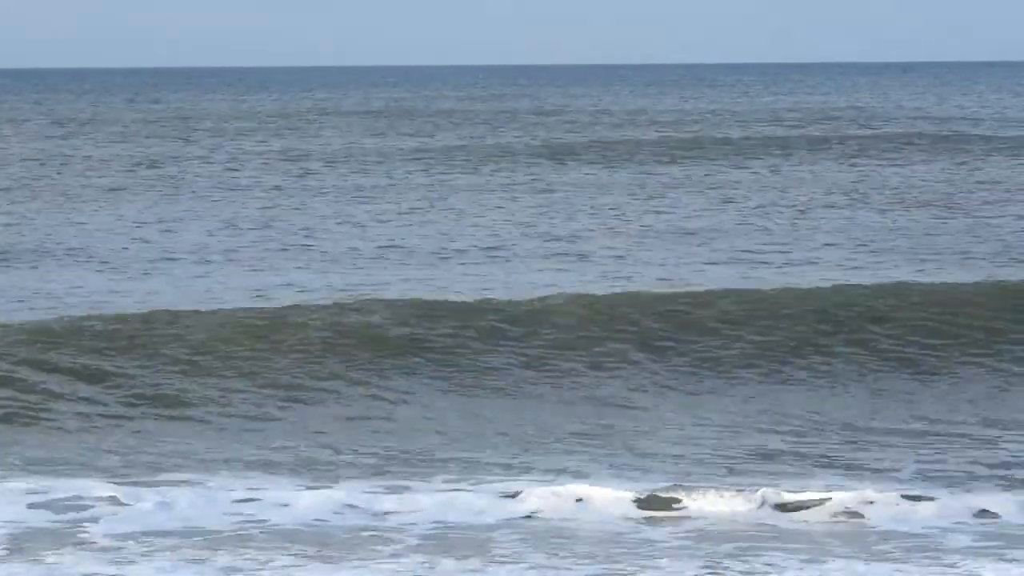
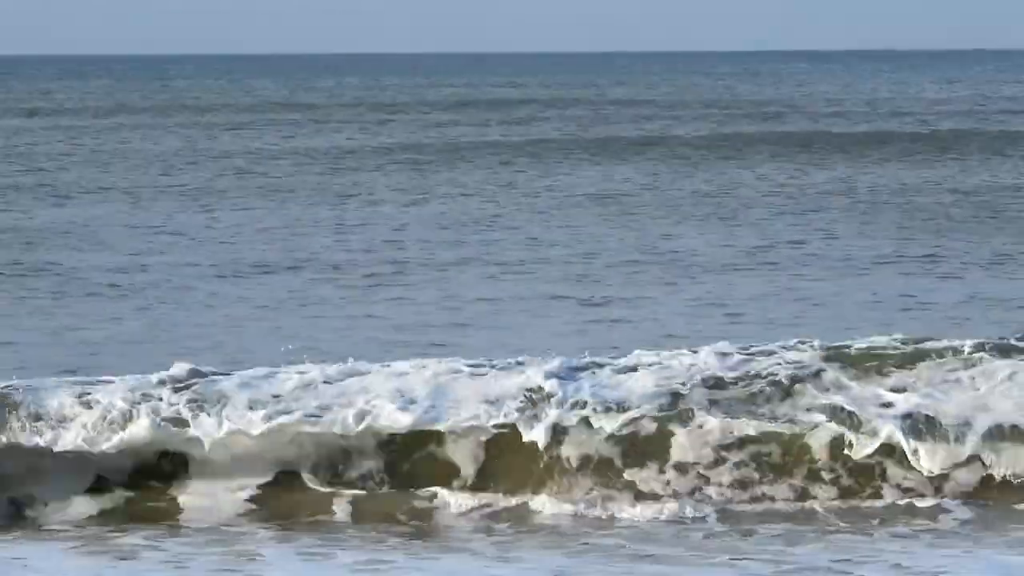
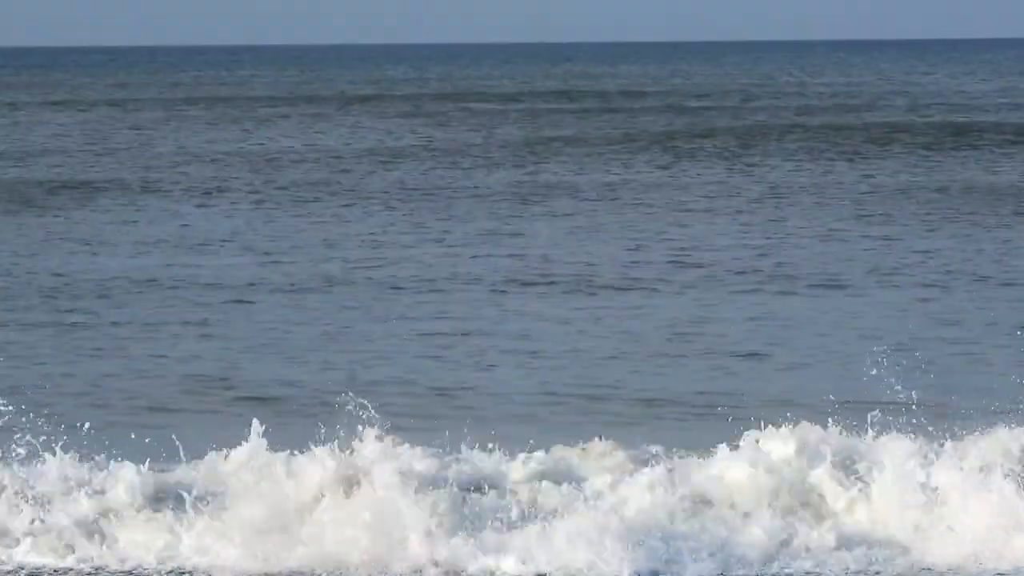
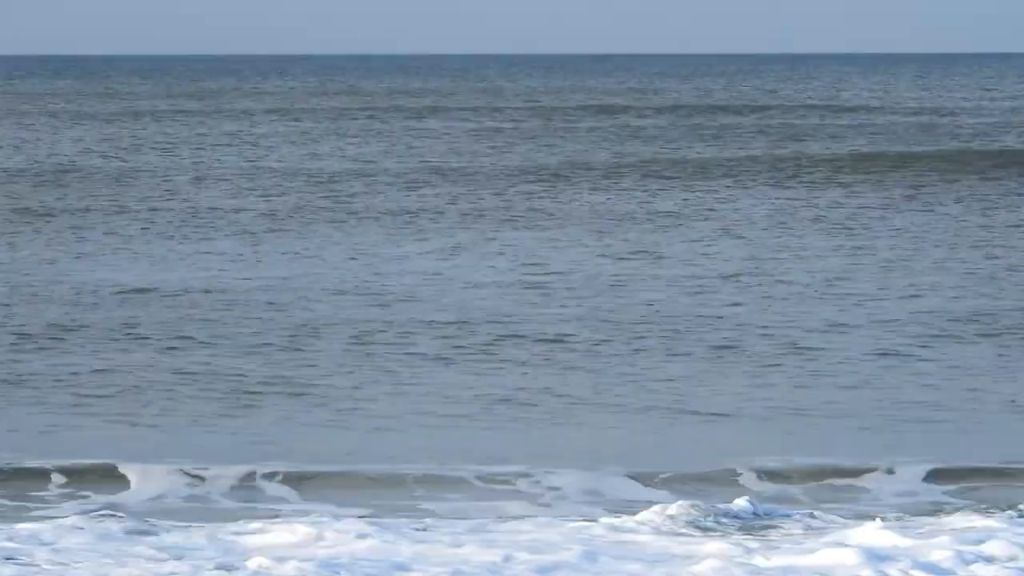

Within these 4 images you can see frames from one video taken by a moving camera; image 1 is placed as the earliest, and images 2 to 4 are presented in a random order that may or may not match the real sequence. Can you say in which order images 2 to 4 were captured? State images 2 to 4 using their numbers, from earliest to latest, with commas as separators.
2, 3, 4
